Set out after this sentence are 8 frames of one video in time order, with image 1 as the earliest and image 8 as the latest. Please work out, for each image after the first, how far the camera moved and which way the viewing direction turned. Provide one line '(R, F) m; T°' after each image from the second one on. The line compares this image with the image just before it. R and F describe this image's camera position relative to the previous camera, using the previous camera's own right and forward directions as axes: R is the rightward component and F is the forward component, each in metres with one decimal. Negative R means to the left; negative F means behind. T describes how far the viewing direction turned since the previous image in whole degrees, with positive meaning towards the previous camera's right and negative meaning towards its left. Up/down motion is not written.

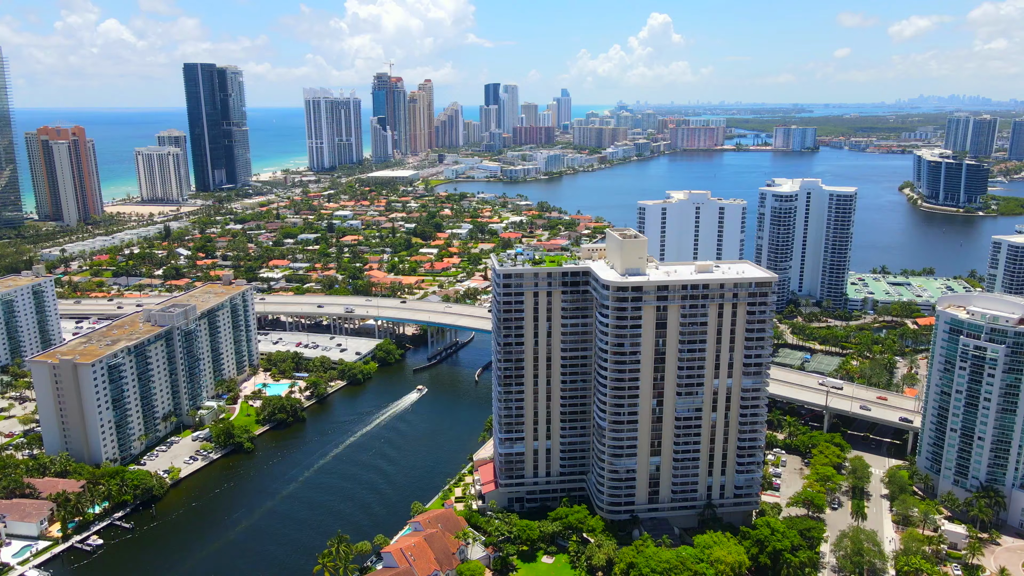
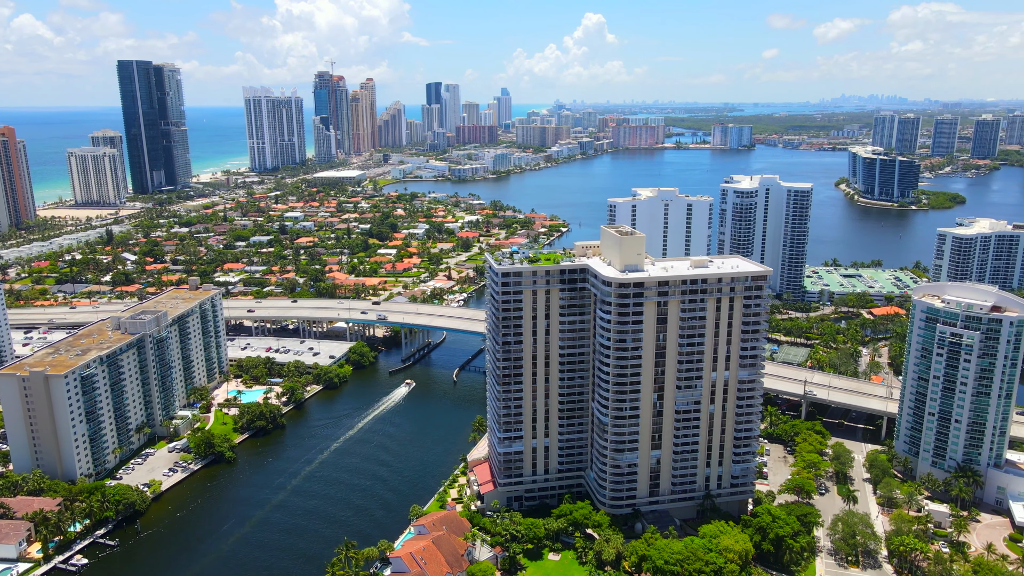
(-2.8, +0.2) m; +5°
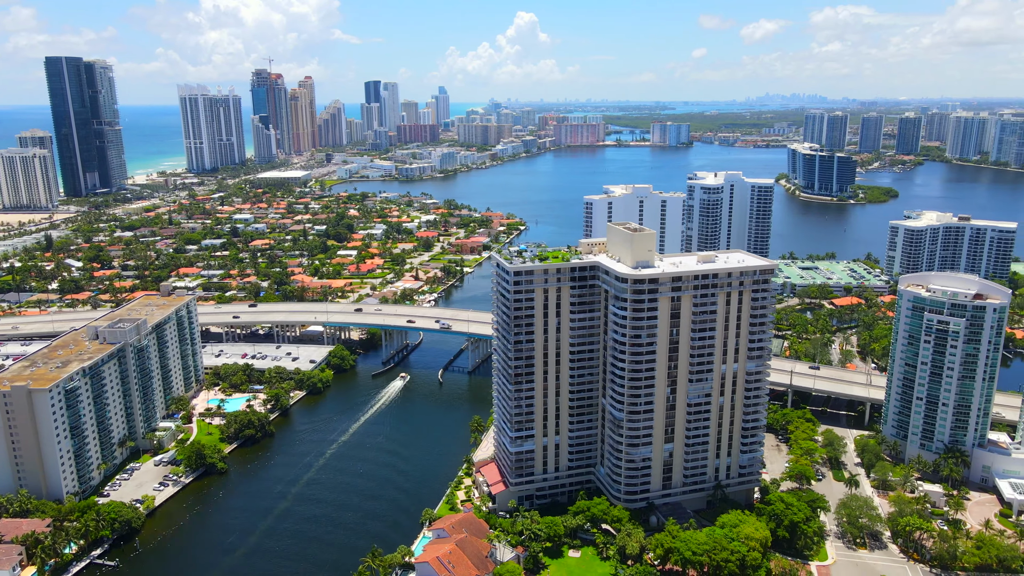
(-3.6, +0.3) m; +5°
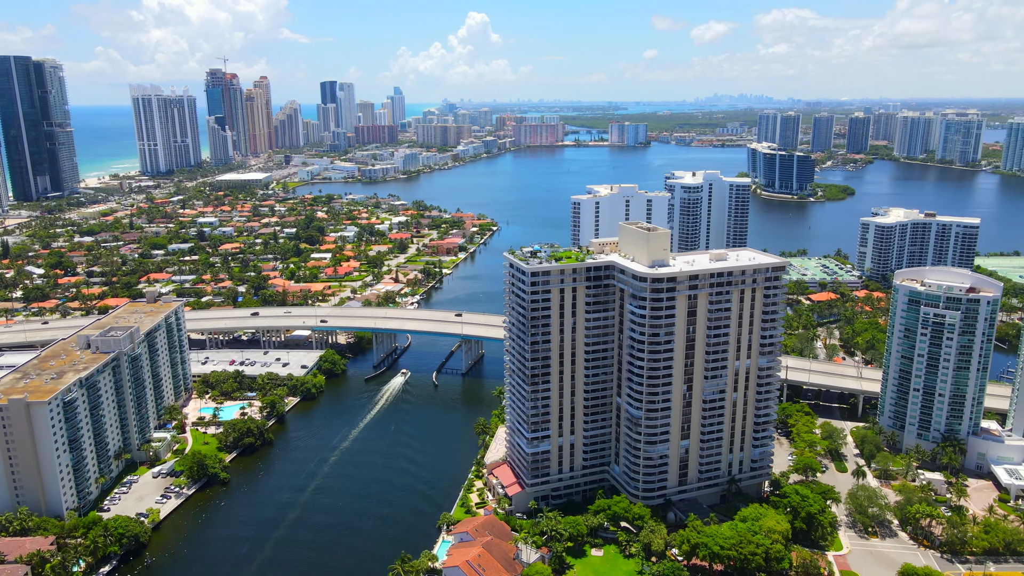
(-3.0, +0.2) m; +3°
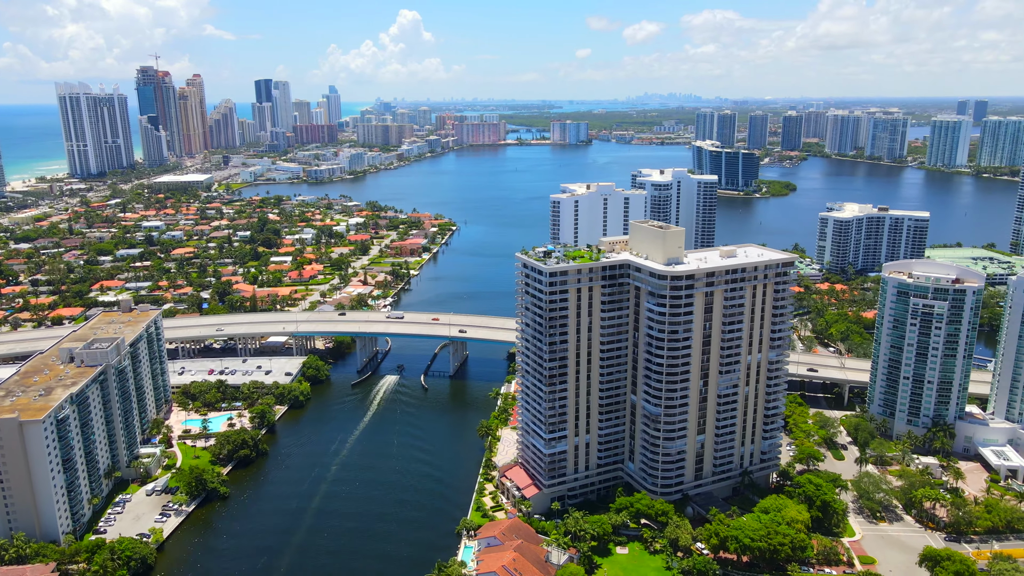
(-3.9, +0.4) m; +5°
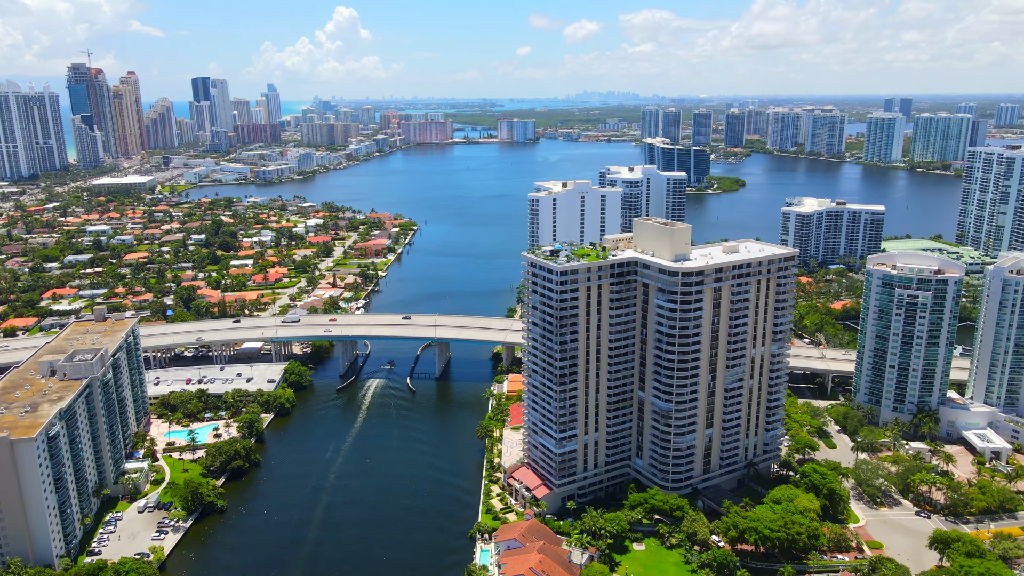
(-3.2, +0.4) m; +4°
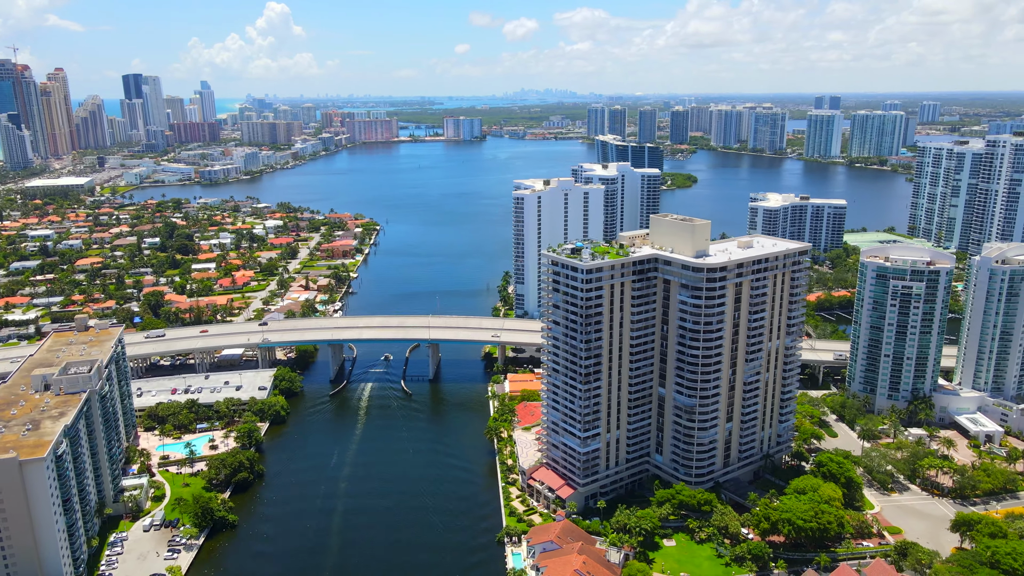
(-4.0, +0.6) m; +4°
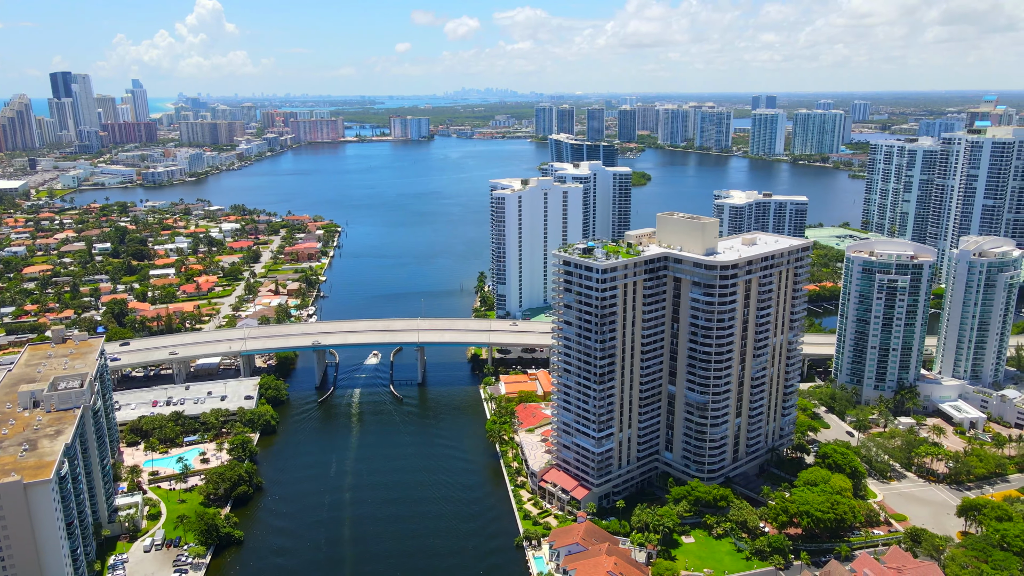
(-3.4, +0.5) m; +4°
